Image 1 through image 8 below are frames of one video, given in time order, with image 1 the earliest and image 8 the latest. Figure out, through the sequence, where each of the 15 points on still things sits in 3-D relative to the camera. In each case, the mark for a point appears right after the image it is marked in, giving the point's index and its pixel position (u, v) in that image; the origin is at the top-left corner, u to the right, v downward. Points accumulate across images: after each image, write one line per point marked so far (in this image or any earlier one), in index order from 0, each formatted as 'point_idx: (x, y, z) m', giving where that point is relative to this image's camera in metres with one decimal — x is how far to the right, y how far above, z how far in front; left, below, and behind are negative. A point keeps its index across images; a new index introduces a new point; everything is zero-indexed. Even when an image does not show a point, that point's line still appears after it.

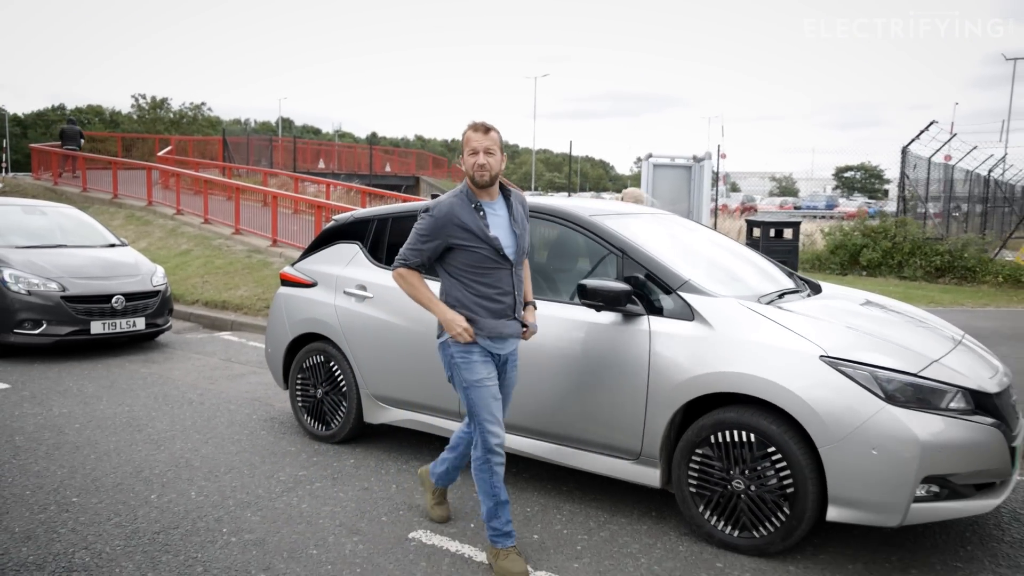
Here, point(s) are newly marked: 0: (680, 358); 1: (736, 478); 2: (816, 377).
0: (+0.8, -0.3, +4.0) m
1: (+1.0, -0.8, +3.9) m
2: (+1.2, -0.4, +3.6) m
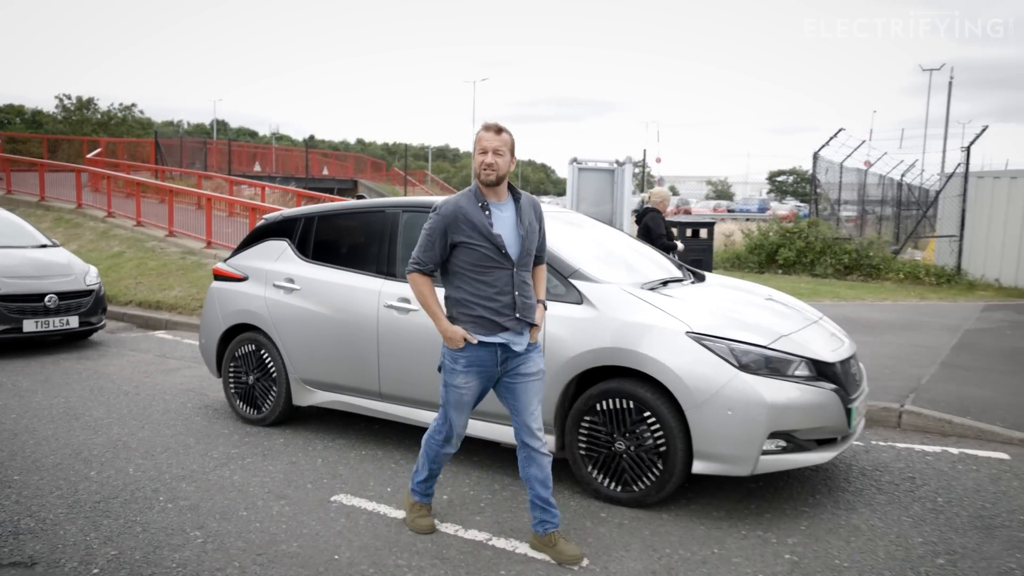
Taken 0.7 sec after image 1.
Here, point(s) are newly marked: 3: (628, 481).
0: (+0.3, -0.3, +4.5) m
1: (+0.5, -0.8, +4.5) m
2: (+0.8, -0.3, +4.2) m
3: (+0.6, -1.0, +4.5) m
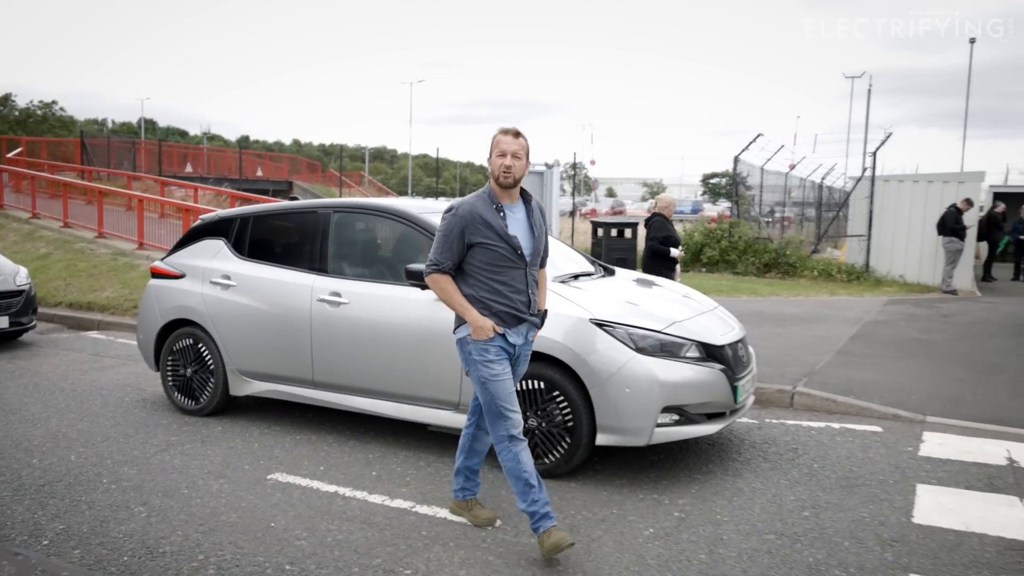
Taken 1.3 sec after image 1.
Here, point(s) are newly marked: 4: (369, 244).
0: (-0.1, -0.2, +5.0) m
1: (+0.1, -0.7, +4.9) m
2: (+0.4, -0.3, +4.7) m
3: (+0.2, -0.9, +5.0) m
4: (-1.0, +0.3, +5.9) m
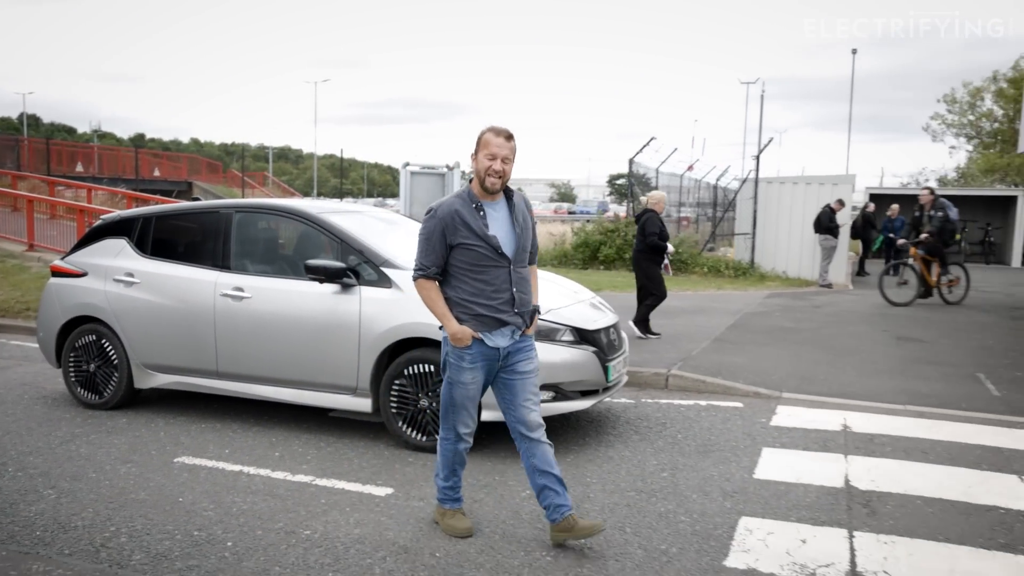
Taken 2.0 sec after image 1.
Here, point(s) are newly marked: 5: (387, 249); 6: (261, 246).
0: (-0.8, -0.2, +5.4) m
1: (-0.5, -0.7, +5.4) m
2: (-0.2, -0.2, +5.2) m
3: (-0.5, -0.9, +5.4) m
4: (-1.7, +0.3, +6.3) m
5: (-0.8, +0.3, +5.9) m
6: (-1.8, +0.3, +6.3) m
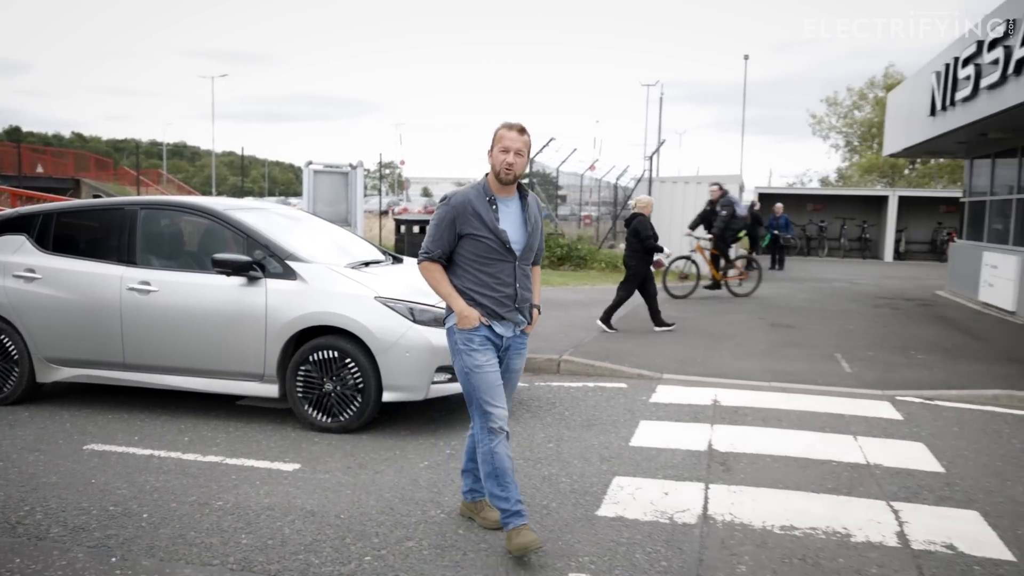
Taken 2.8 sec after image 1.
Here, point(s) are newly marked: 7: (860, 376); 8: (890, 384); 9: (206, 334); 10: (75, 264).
0: (-1.5, -0.1, +5.8) m
1: (-1.2, -0.6, +5.8) m
2: (-0.9, -0.1, +5.6) m
3: (-1.2, -0.8, +5.8) m
4: (-2.5, +0.4, +6.5) m
5: (-1.6, +0.3, +6.2) m
6: (-2.6, +0.3, +6.5) m
7: (+3.1, -0.8, +7.9) m
8: (+3.3, -0.8, +7.6) m
9: (-2.0, -0.3, +5.9) m
10: (-3.4, +0.2, +6.9) m
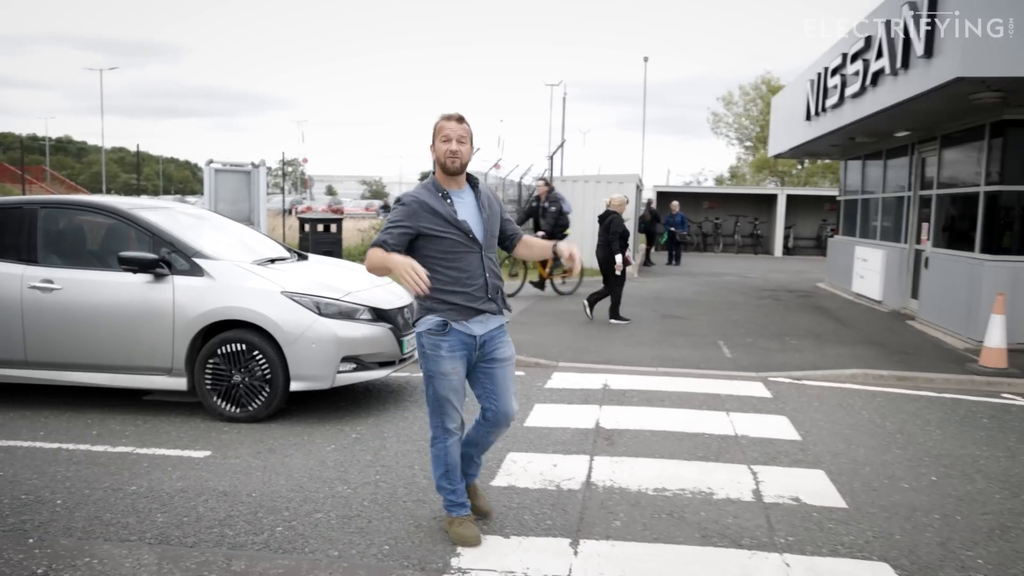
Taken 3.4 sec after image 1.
0: (-2.1, -0.1, +6.0) m
1: (-1.9, -0.6, +6.0) m
2: (-1.5, -0.1, +5.8) m
3: (-1.8, -0.8, +6.0) m
4: (-3.2, +0.4, +6.6) m
5: (-2.3, +0.3, +6.4) m
6: (-3.3, +0.4, +6.6) m
7: (+2.2, -0.7, +8.6) m
8: (+2.4, -0.7, +8.3) m
9: (-2.7, -0.3, +6.1) m
10: (-4.2, +0.2, +6.9) m
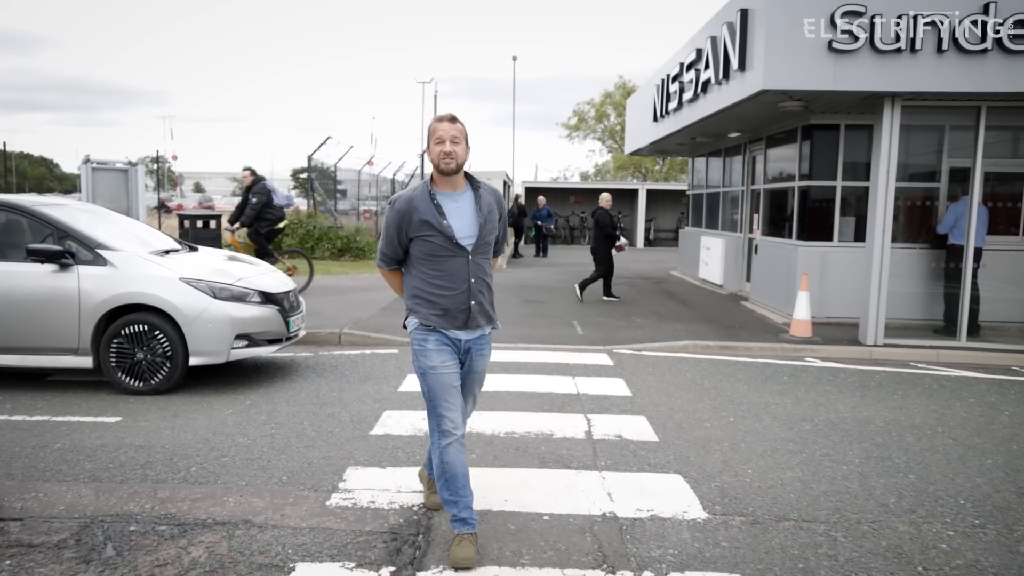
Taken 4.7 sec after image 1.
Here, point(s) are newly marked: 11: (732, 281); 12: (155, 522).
0: (-3.1, 0.0, +6.6) m
1: (-2.8, -0.5, +6.7) m
2: (-2.5, 0.0, +6.6) m
3: (-2.8, -0.7, +6.7) m
4: (-4.3, +0.5, +7.1) m
5: (-3.3, +0.4, +7.0) m
6: (-4.4, +0.4, +7.1) m
7: (+0.8, -0.5, +9.8) m
8: (+1.1, -0.6, +9.6) m
9: (-3.7, -0.2, +6.6) m
10: (-5.2, +0.3, +7.2) m
11: (+3.7, +0.1, +14.9) m
12: (-1.6, -1.1, +4.0) m
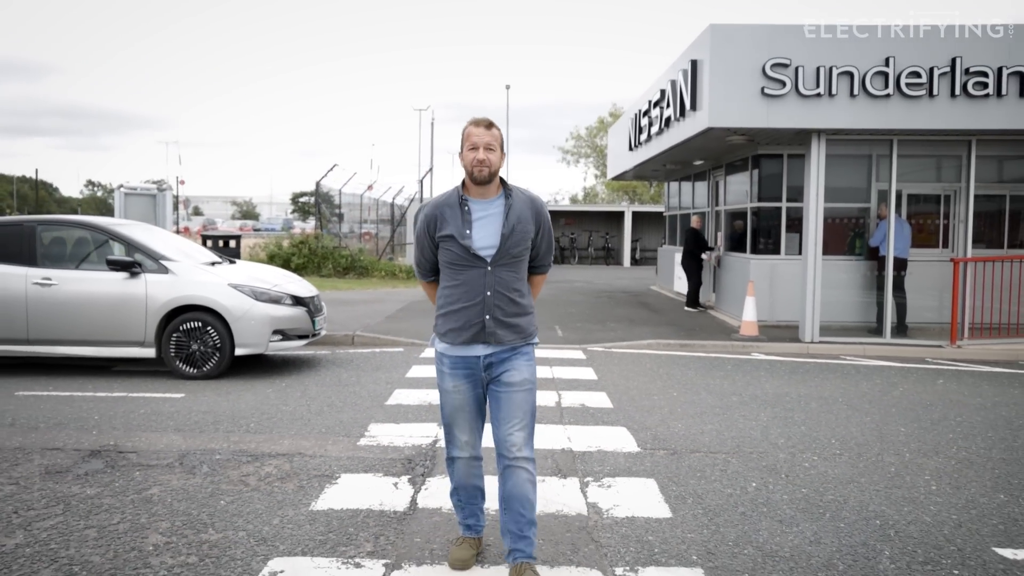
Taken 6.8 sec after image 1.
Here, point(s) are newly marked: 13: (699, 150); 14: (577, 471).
0: (-3.2, 0.0, +8.1) m
1: (-2.9, -0.5, +8.2) m
2: (-2.6, -0.1, +8.1) m
3: (-2.9, -0.7, +8.2) m
4: (-4.4, +0.4, +8.6) m
5: (-3.4, +0.4, +8.5) m
6: (-4.5, +0.4, +8.6) m
7: (+0.7, -0.6, +11.3) m
8: (+0.9, -0.7, +11.1) m
9: (-3.8, -0.3, +8.1) m
10: (-5.4, +0.2, +8.7) m
11: (+3.5, -0.1, +16.5) m
12: (-1.7, -1.0, +5.5) m
13: (+2.9, +2.1, +13.6) m
14: (+0.4, -1.1, +5.2) m
